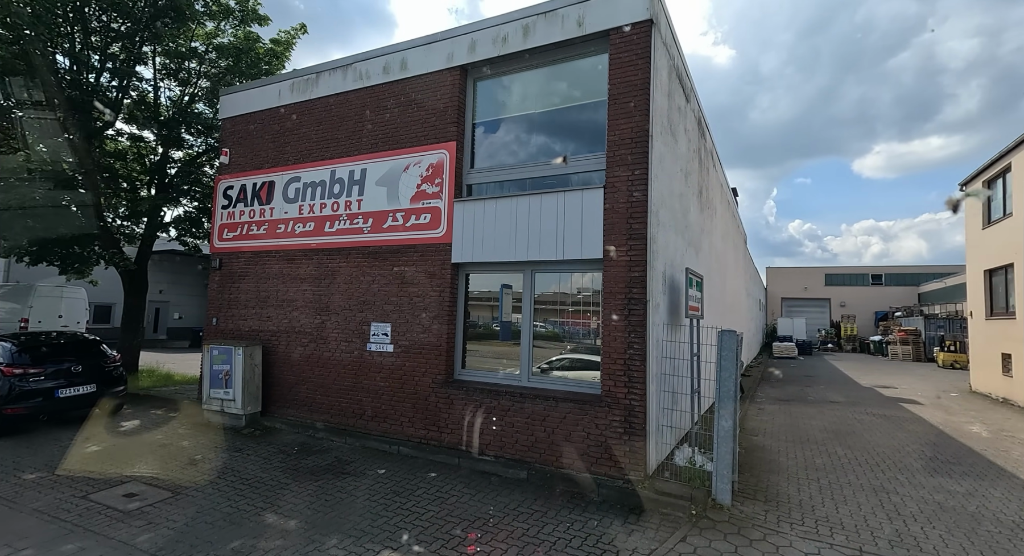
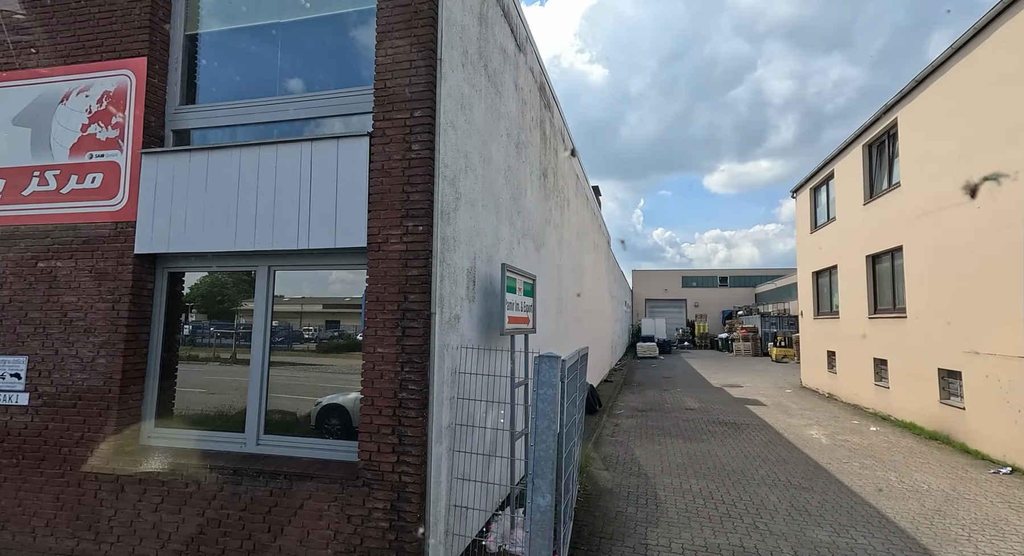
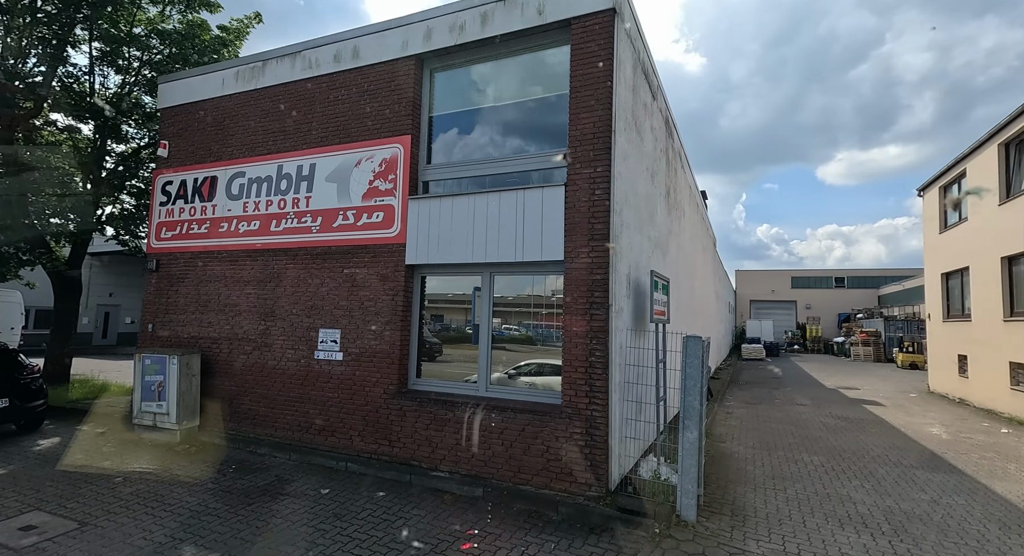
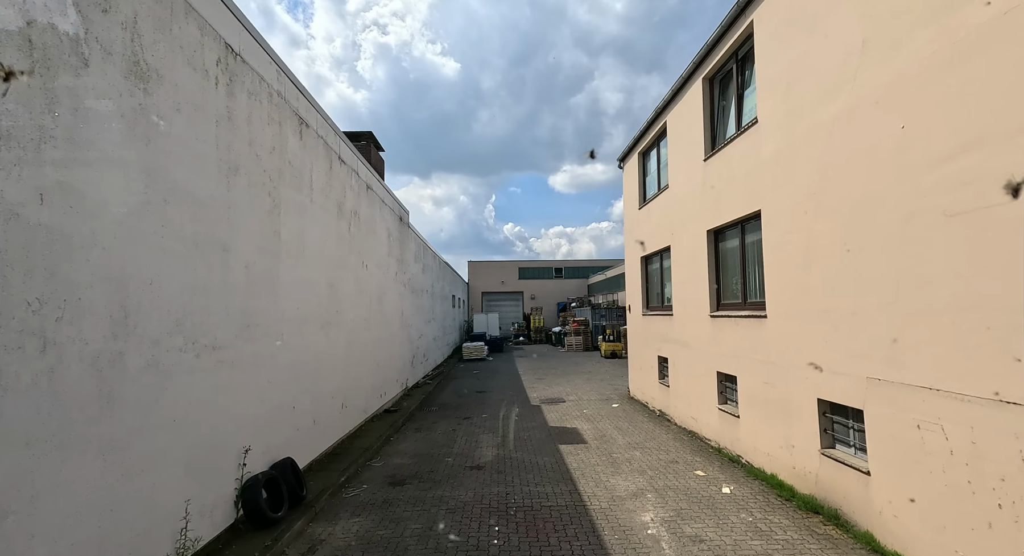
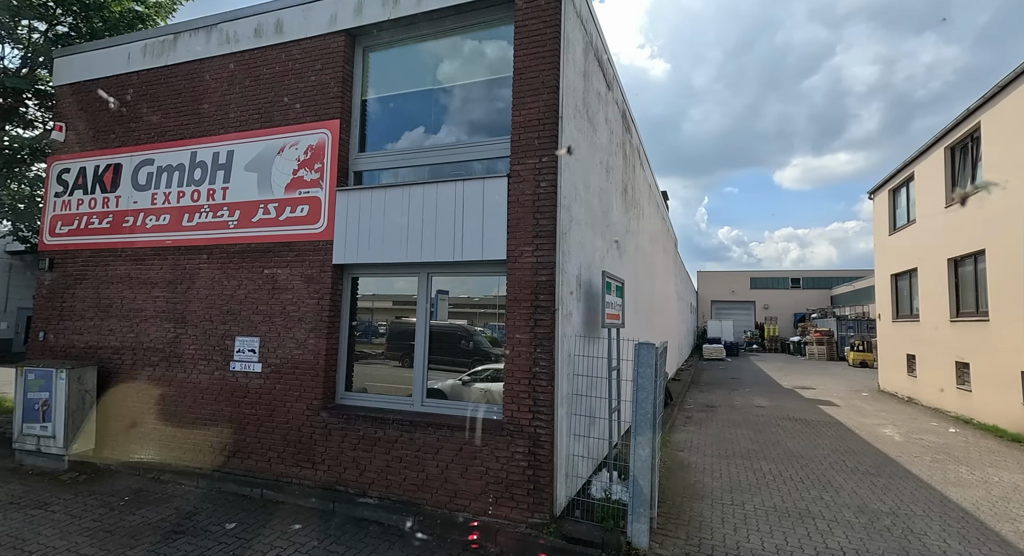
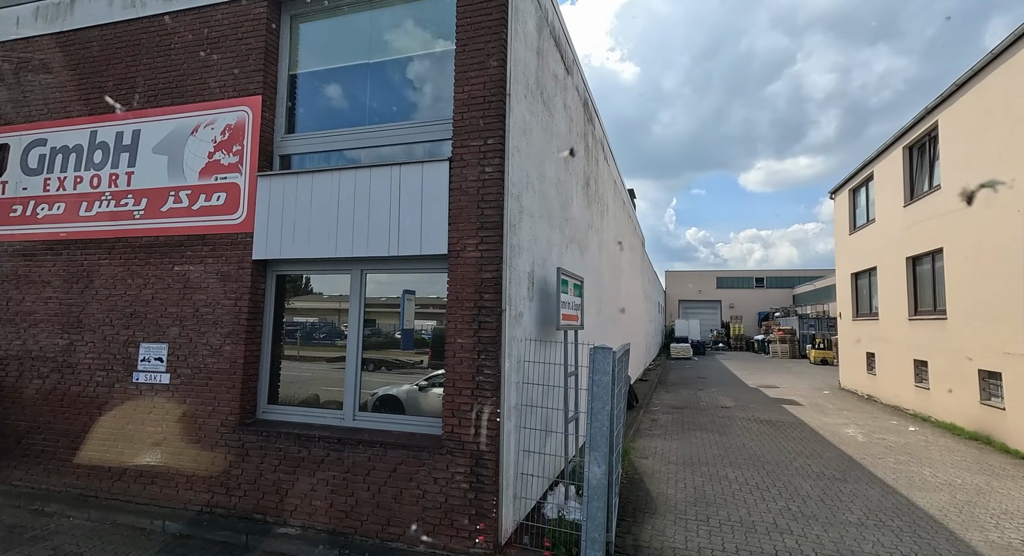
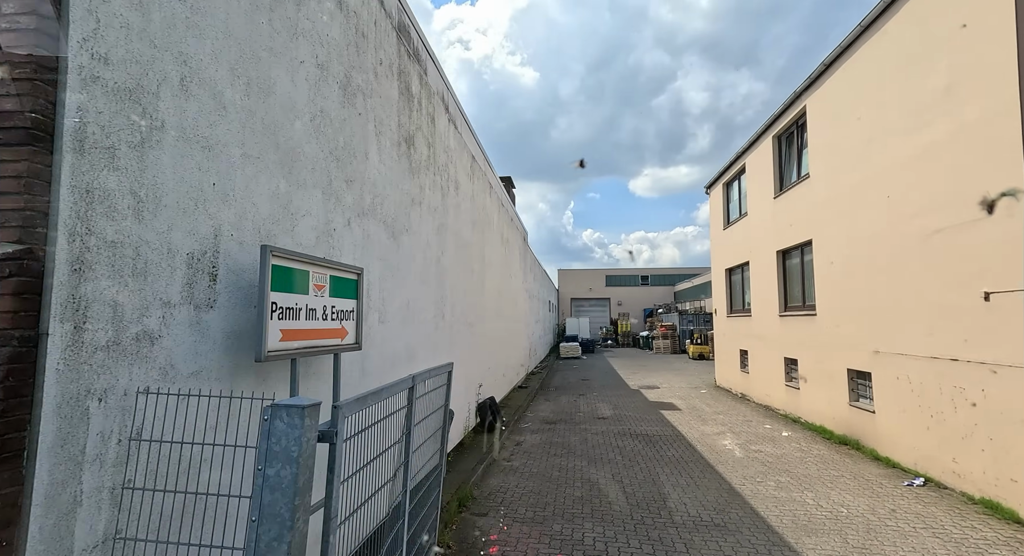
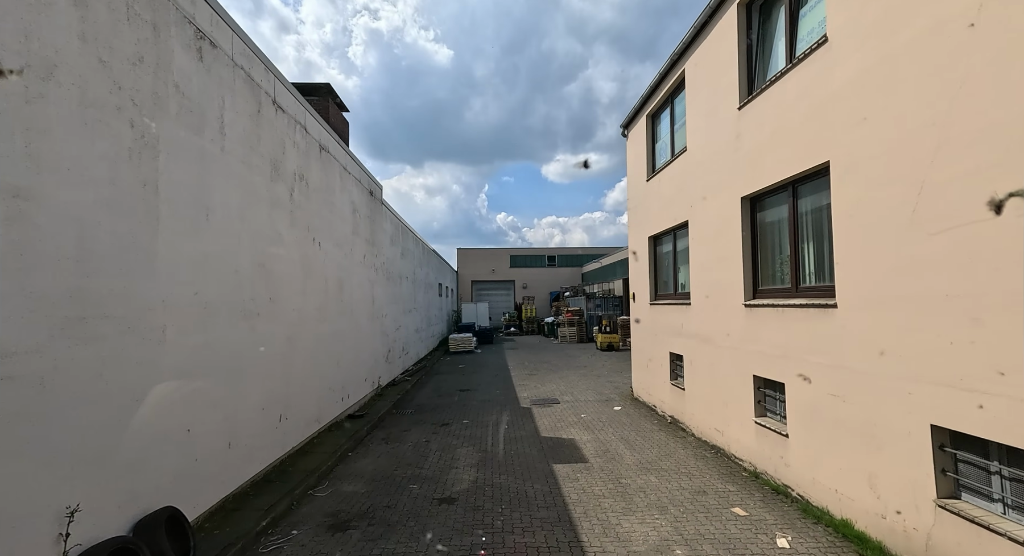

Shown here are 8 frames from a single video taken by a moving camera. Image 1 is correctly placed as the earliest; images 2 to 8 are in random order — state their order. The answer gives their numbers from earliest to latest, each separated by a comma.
3, 5, 6, 2, 7, 4, 8
